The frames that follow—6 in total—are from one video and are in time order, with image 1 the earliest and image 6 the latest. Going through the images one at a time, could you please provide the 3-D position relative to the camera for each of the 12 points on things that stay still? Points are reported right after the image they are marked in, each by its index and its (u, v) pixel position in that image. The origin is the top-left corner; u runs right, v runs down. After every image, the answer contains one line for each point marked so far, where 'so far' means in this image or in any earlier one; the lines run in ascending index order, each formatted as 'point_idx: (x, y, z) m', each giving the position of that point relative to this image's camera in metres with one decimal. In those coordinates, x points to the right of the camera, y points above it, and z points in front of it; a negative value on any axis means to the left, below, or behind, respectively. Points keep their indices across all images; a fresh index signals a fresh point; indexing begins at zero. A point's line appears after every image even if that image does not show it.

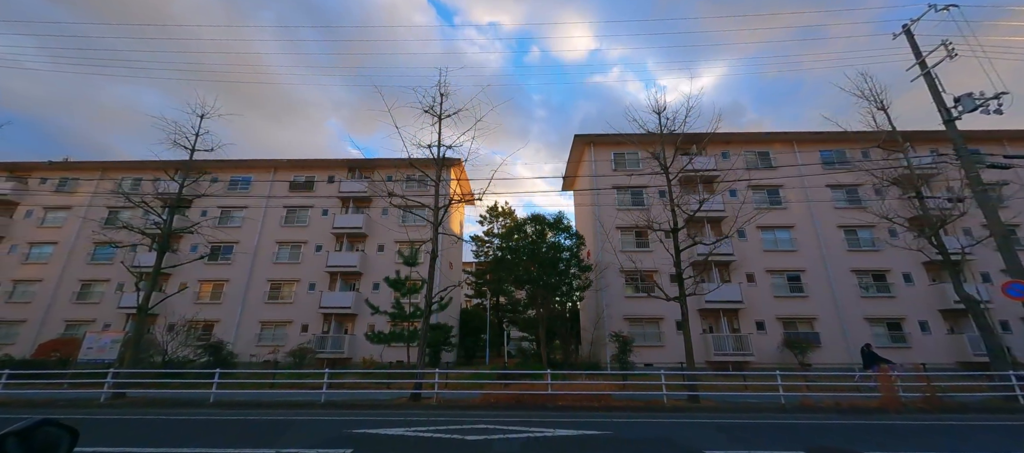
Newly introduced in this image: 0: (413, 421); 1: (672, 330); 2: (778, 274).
0: (-1.6, -3.1, +6.2) m
1: (+6.2, -3.9, +14.9) m
2: (+10.8, -1.9, +15.8) m
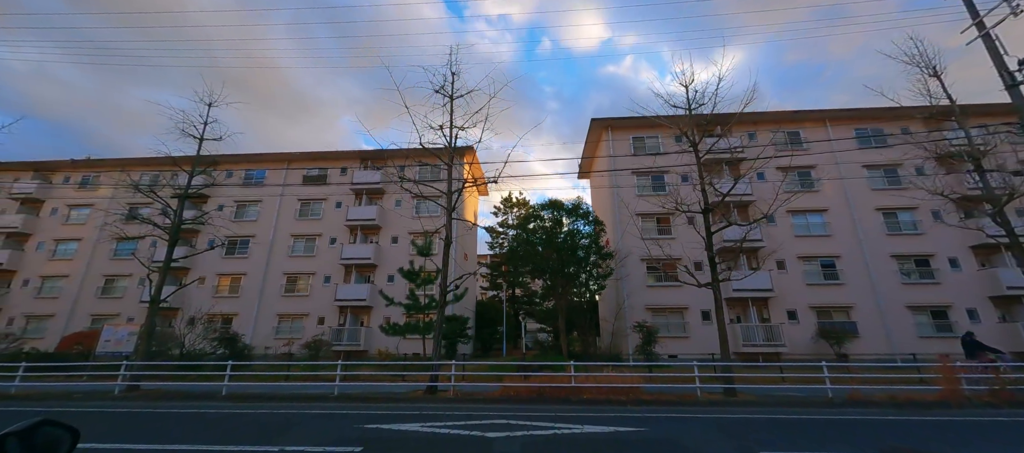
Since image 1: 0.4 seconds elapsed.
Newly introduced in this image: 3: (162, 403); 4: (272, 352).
0: (-1.3, -2.8, +5.9) m
1: (+6.8, -3.4, +14.2) m
2: (+11.4, -1.3, +15.0) m
3: (-7.2, -3.6, +8.0) m
4: (-12.1, -6.4, +19.8) m
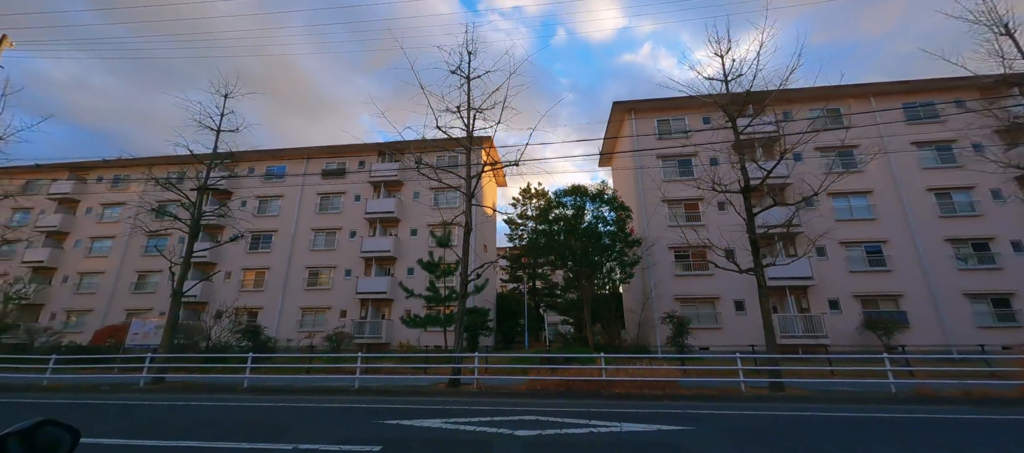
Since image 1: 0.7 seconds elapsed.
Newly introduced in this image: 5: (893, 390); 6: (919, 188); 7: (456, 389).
0: (-0.9, -2.6, +5.5) m
1: (+7.6, -2.9, +13.6) m
2: (+12.2, -0.7, +14.0) m
3: (-6.6, -3.4, +8.0) m
4: (-11.1, -6.1, +20.1) m
5: (+5.7, -2.4, +5.9) m
6: (+14.9, +1.4, +14.3) m
7: (-1.0, -2.9, +6.9) m
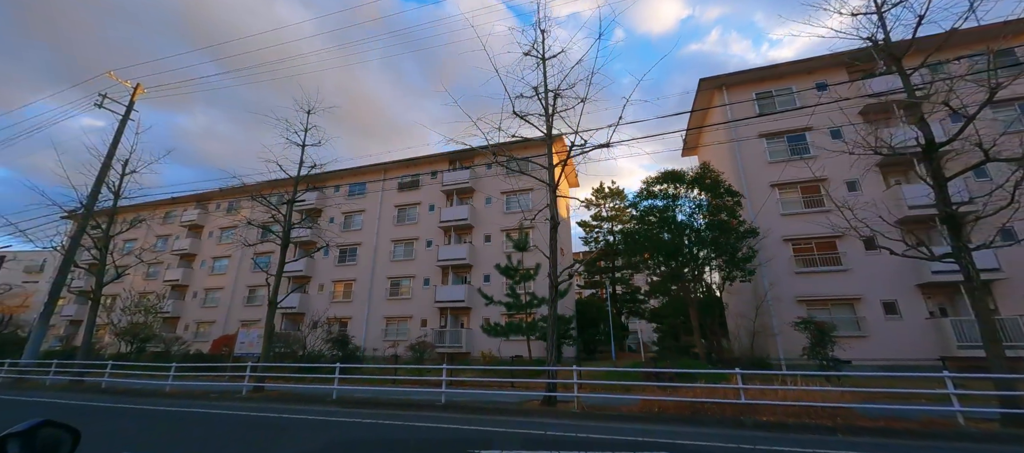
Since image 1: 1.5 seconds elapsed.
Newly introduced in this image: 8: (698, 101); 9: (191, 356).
0: (+0.5, -2.5, +4.6) m
1: (+10.2, -2.5, +11.1) m
2: (+14.7, 0.0, +10.8) m
3: (-4.7, -3.6, +8.0) m
4: (-6.8, -6.7, +20.6) m
5: (+7.0, -2.0, +3.8) m
6: (+17.3, +2.2, +10.6) m
7: (+0.6, -2.8, +6.0) m
8: (+7.1, +4.7, +14.8) m
9: (-14.6, -5.9, +17.8) m
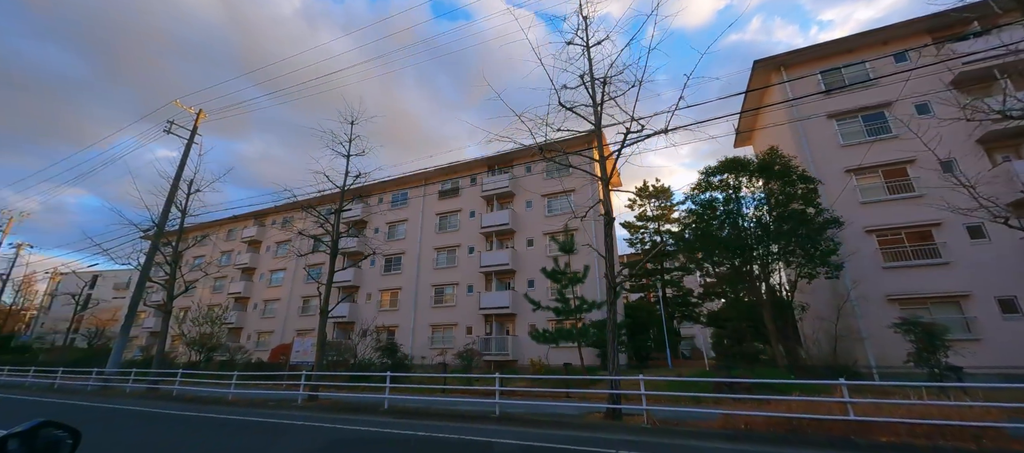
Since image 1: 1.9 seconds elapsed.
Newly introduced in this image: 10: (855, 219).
0: (+1.2, -2.4, +4.1) m
1: (+11.5, -2.1, +9.6) m
2: (+15.9, +0.5, +8.9) m
3: (-3.6, -3.8, +7.9) m
4: (-4.4, -7.1, +20.7) m
5: (+7.5, -1.7, +2.7) m
6: (+18.3, +2.8, +8.5) m
7: (+1.5, -2.7, +5.4) m
8: (+8.5, +4.9, +13.7) m
9: (-12.4, -6.6, +18.7) m
10: (+9.7, +0.2, +11.5) m
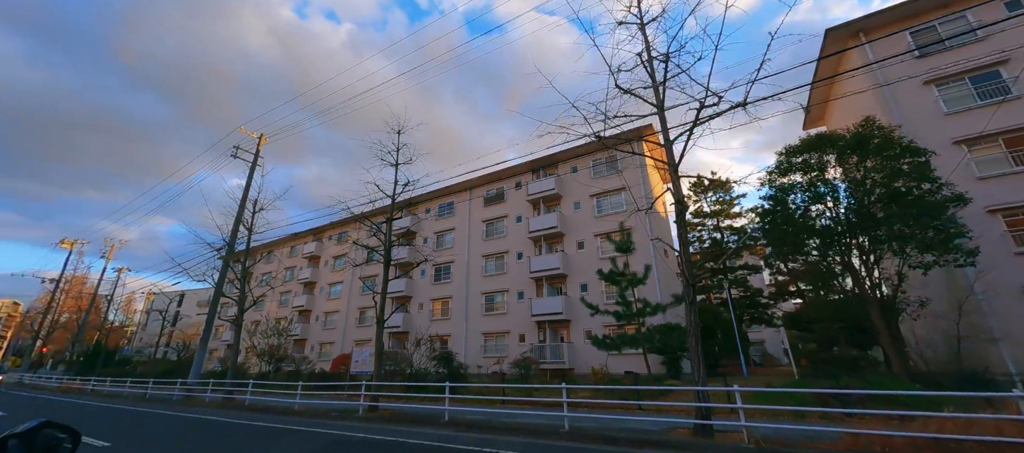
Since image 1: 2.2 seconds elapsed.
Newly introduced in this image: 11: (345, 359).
0: (+1.9, -2.3, +3.5) m
1: (+12.7, -1.5, +7.7) m
2: (+16.9, +1.3, +6.6) m
3: (-2.3, -4.0, +7.8) m
4: (-1.5, -7.5, +20.4) m
5: (+8.0, -1.2, +1.3) m
6: (+19.2, +3.8, +6.0) m
7: (+2.4, -2.6, +4.7) m
8: (+9.9, +5.2, +12.3) m
9: (-9.7, -7.3, +19.3) m
10: (+11.1, +0.7, +9.9) m
11: (-8.1, -6.5, +19.1) m
